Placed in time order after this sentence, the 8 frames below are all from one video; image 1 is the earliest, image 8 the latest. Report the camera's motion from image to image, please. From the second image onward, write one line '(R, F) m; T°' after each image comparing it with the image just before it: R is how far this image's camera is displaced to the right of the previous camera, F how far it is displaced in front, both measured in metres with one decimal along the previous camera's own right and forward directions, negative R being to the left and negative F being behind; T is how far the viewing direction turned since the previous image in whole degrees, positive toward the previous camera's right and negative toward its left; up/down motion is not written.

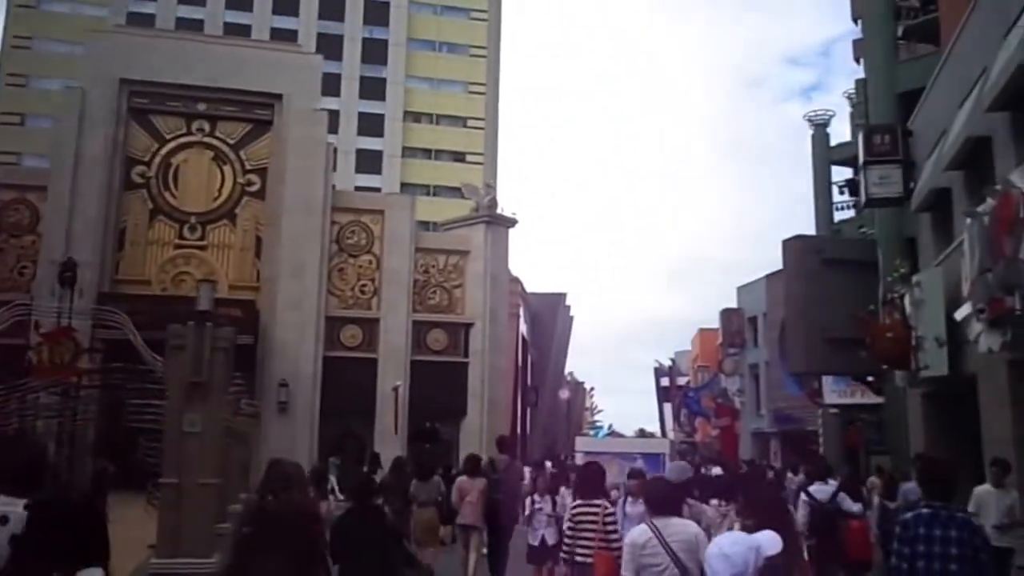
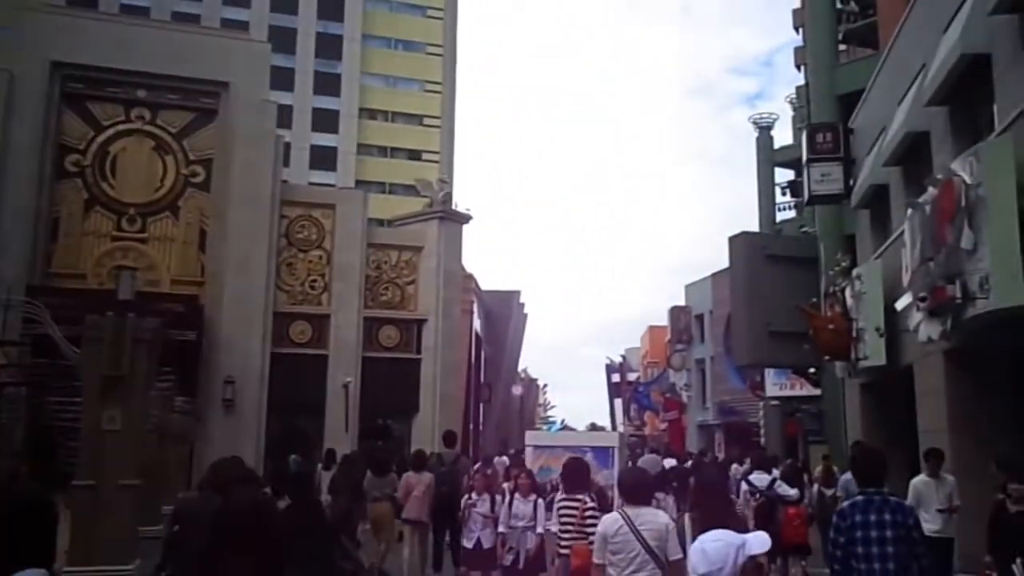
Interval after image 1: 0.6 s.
(+1.3, +0.6) m; 0°
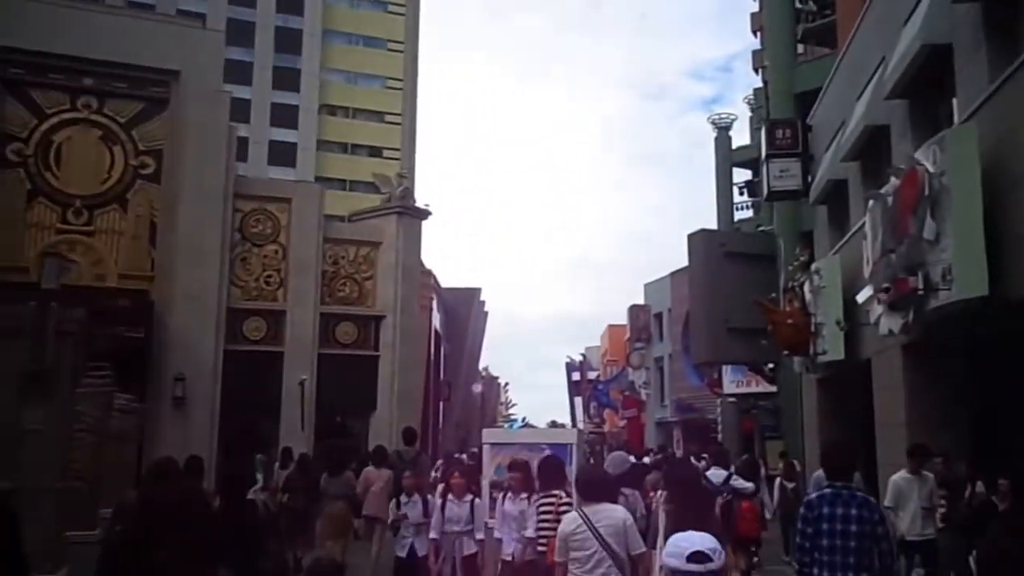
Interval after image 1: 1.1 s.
(0.0, +0.2) m; +3°
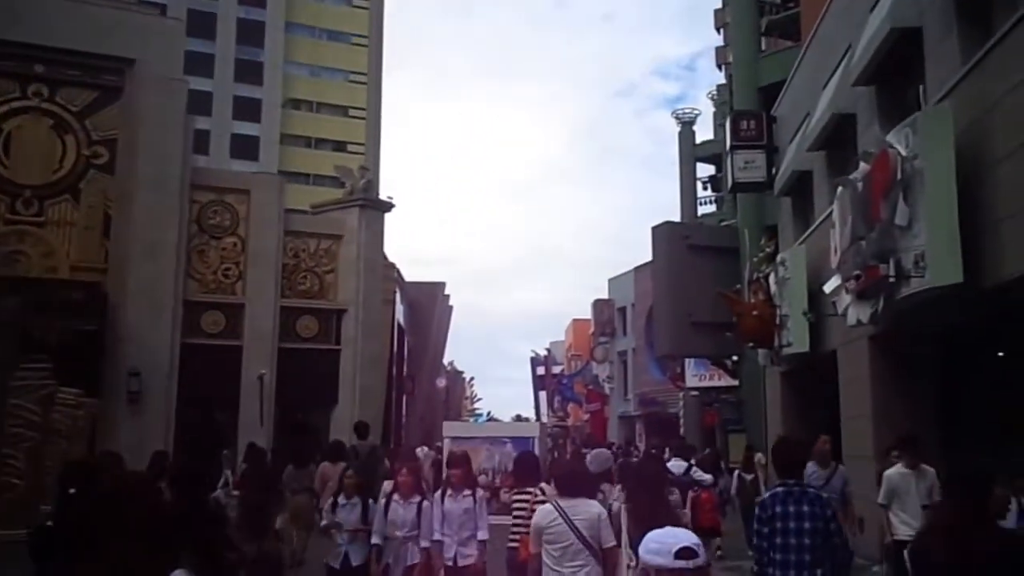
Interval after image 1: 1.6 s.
(0.0, +0.2) m; +2°
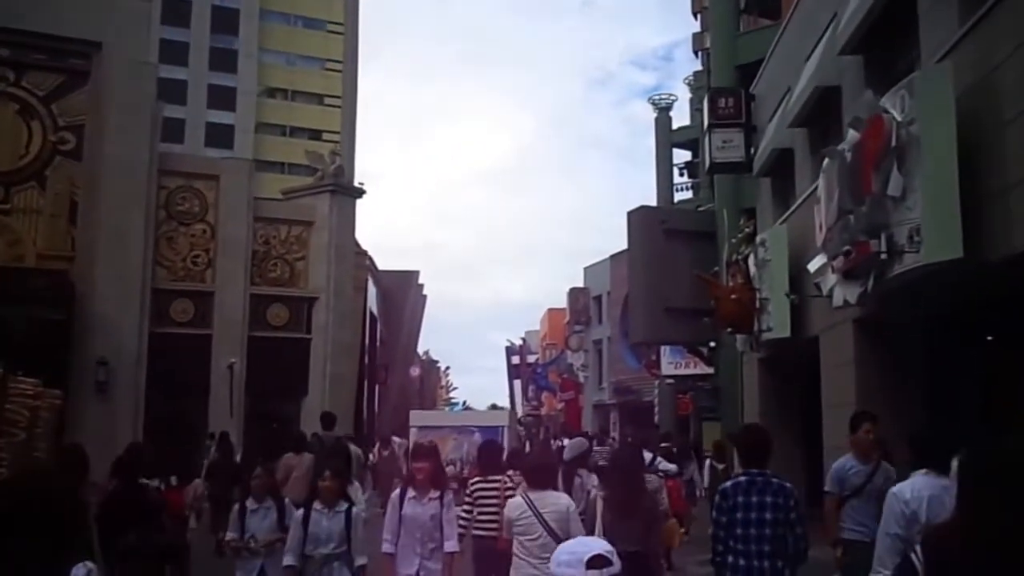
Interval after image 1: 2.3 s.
(0.0, +0.3) m; +2°
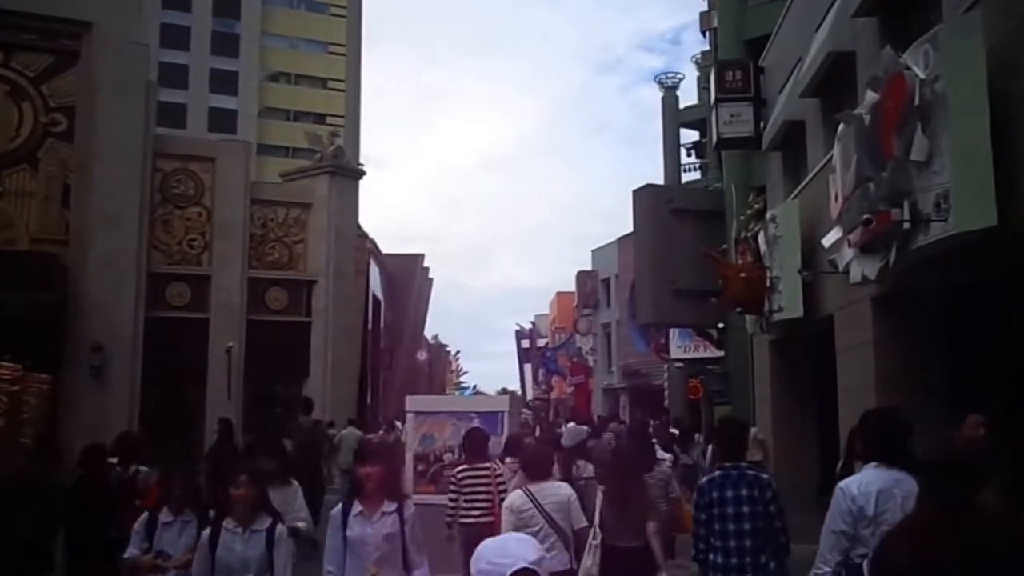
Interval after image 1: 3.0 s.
(+0.2, +0.6) m; -1°
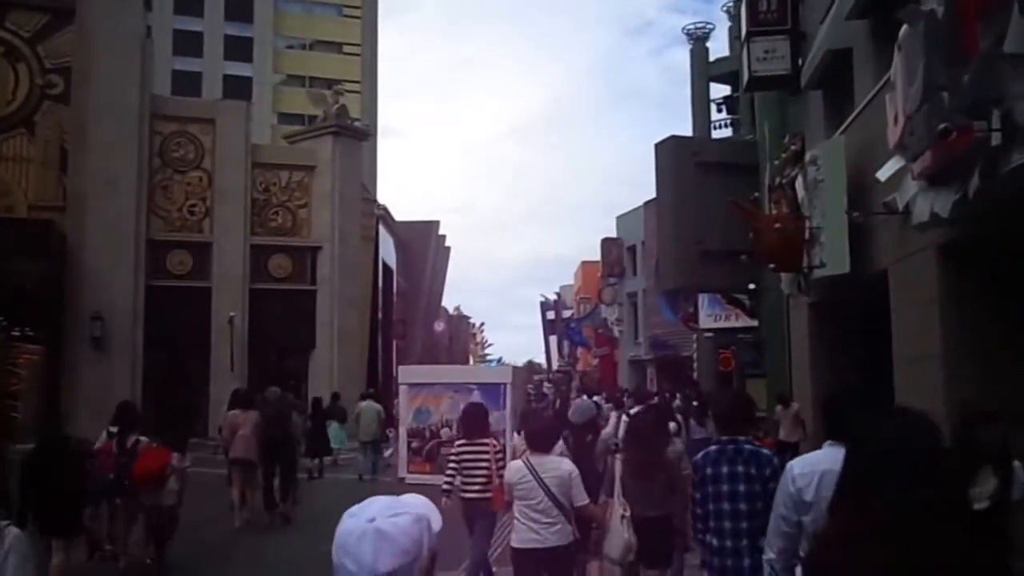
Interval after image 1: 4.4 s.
(+0.3, +1.3) m; -2°
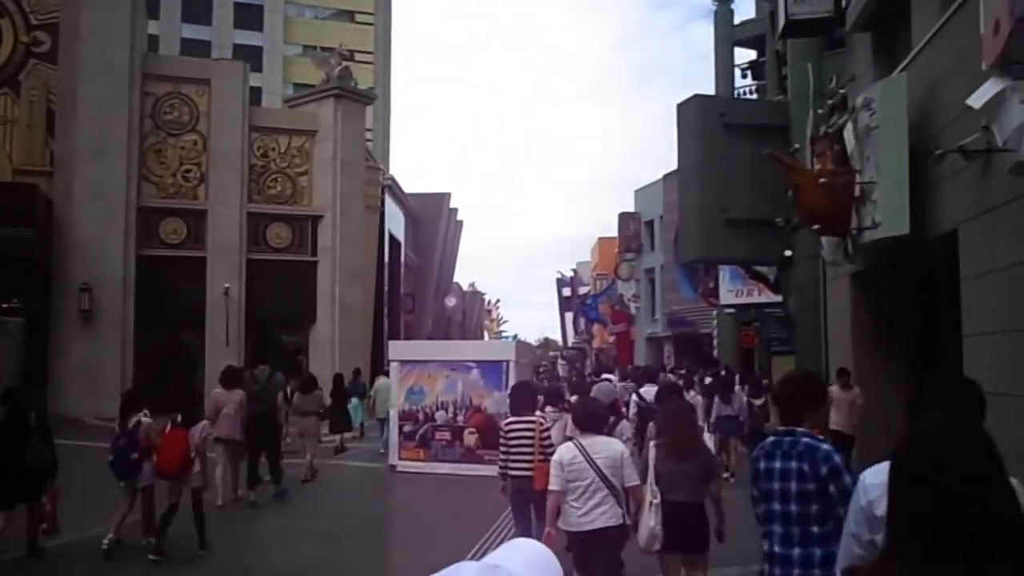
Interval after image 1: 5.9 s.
(+0.2, +1.3) m; -1°
